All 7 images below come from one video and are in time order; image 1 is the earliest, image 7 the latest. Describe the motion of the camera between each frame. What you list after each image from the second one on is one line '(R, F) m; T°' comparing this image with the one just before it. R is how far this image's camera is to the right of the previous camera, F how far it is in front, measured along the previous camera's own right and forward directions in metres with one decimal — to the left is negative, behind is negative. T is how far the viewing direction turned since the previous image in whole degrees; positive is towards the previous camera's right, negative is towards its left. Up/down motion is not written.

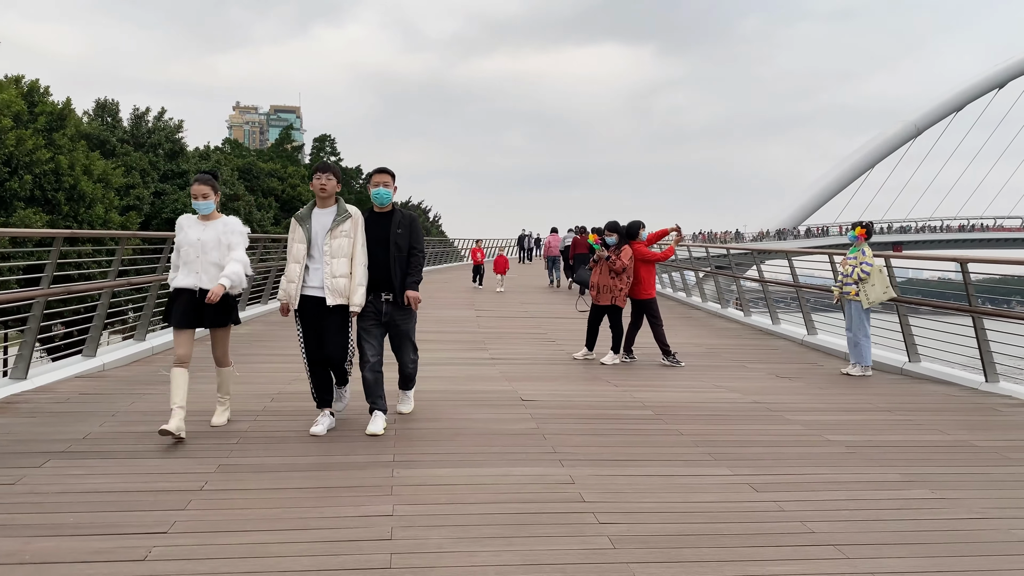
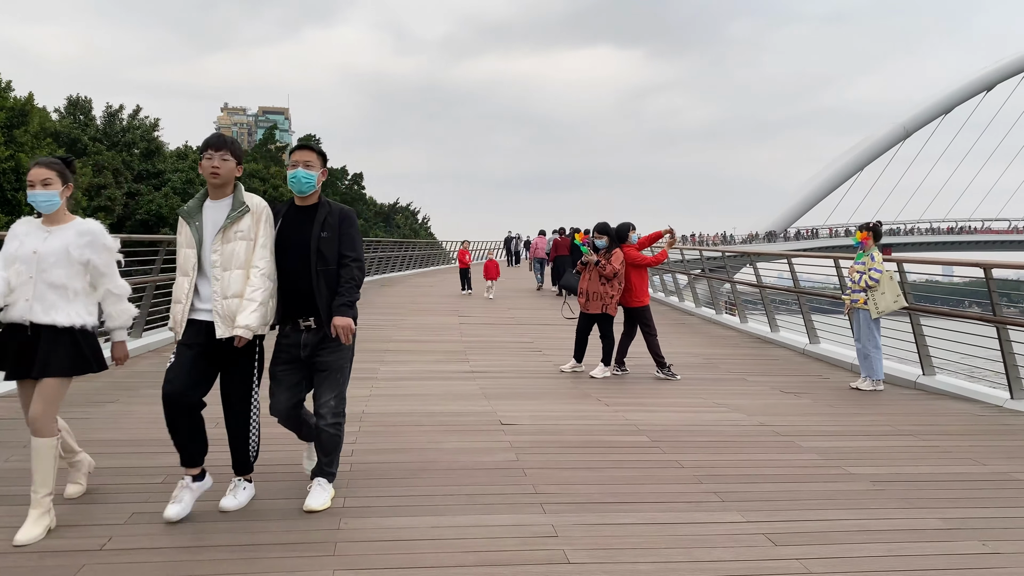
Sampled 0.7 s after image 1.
(+0.1, +0.6) m; +1°
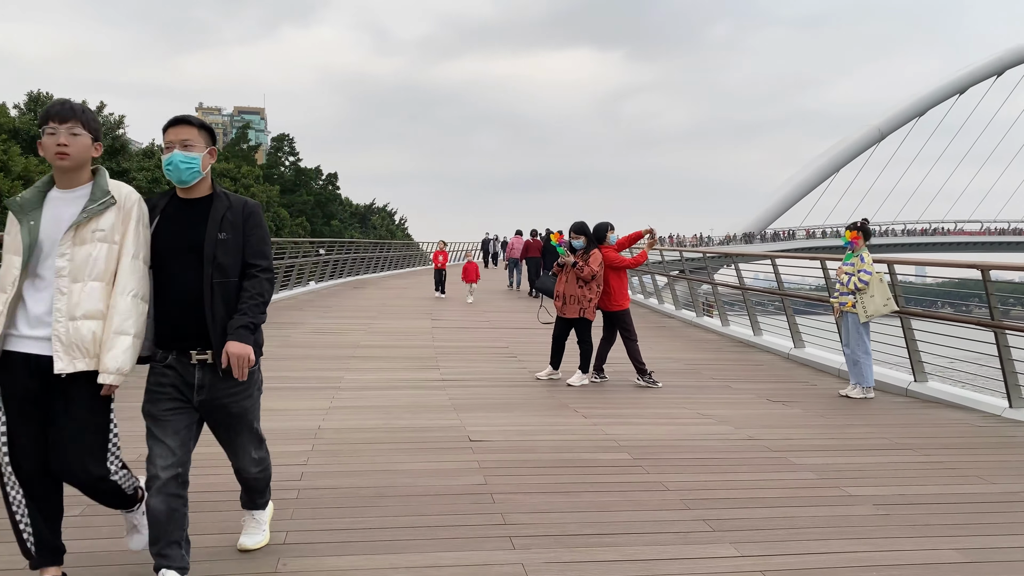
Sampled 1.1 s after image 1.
(+0.1, +0.4) m; +2°
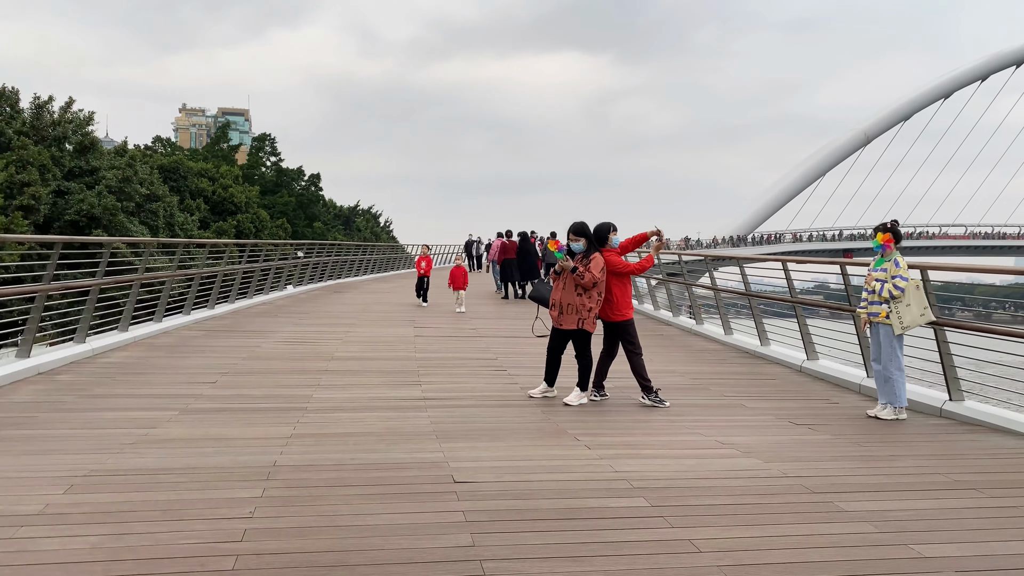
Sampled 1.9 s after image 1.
(0.0, +0.7) m; +1°
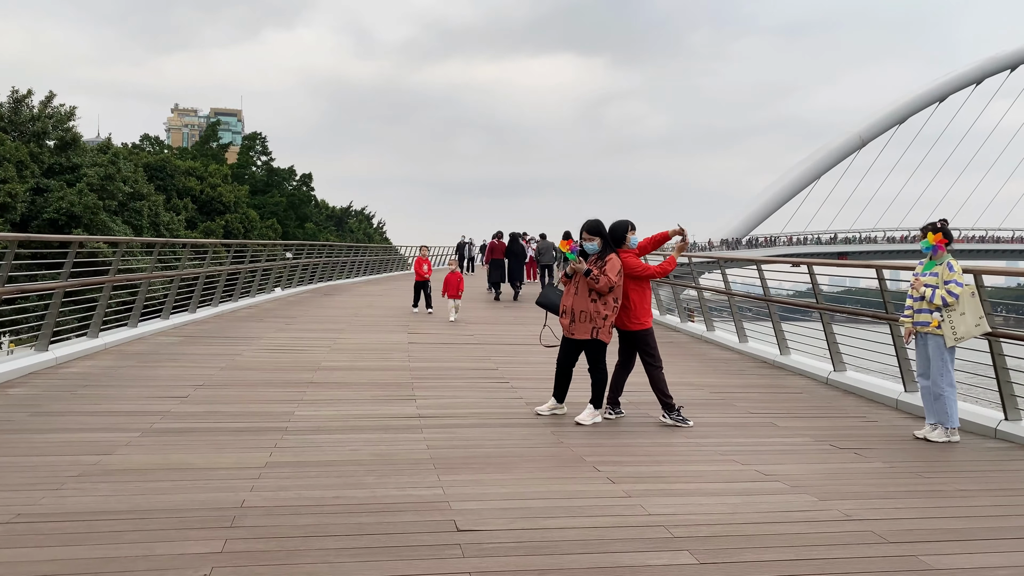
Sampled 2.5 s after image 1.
(-0.1, +0.6) m; 0°
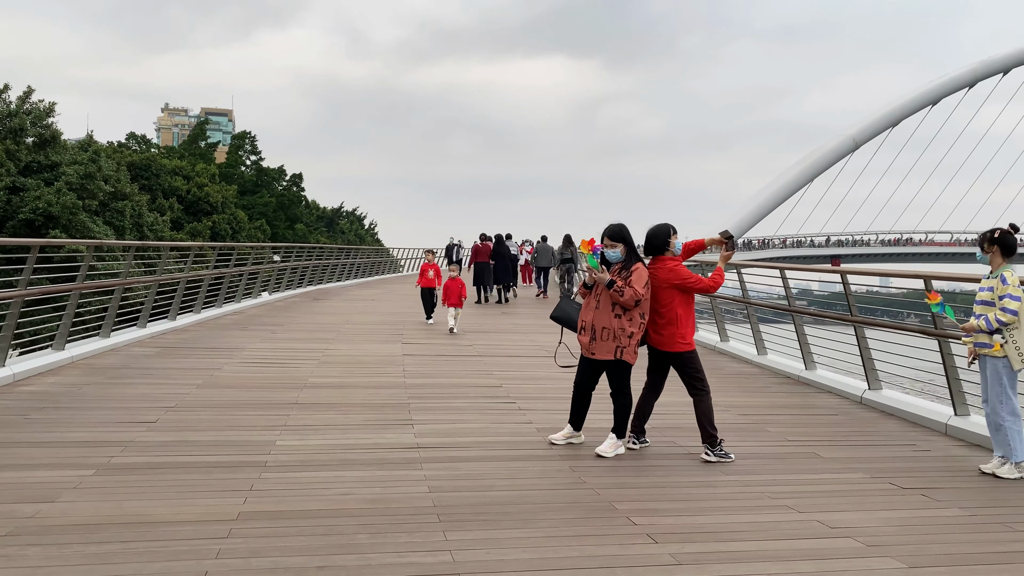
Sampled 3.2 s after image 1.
(-0.1, +0.6) m; +1°
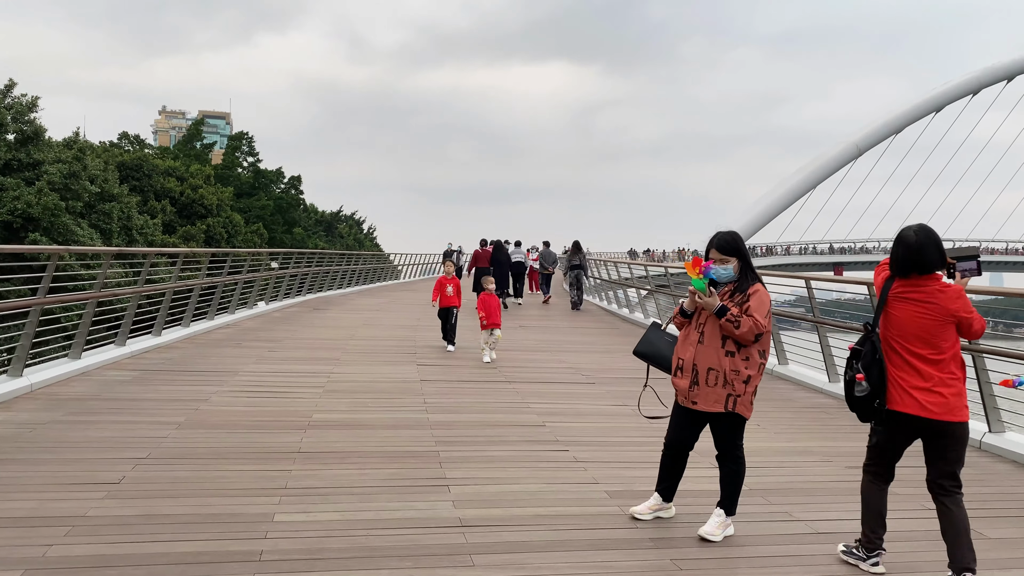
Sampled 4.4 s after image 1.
(-0.4, +1.2) m; 0°
